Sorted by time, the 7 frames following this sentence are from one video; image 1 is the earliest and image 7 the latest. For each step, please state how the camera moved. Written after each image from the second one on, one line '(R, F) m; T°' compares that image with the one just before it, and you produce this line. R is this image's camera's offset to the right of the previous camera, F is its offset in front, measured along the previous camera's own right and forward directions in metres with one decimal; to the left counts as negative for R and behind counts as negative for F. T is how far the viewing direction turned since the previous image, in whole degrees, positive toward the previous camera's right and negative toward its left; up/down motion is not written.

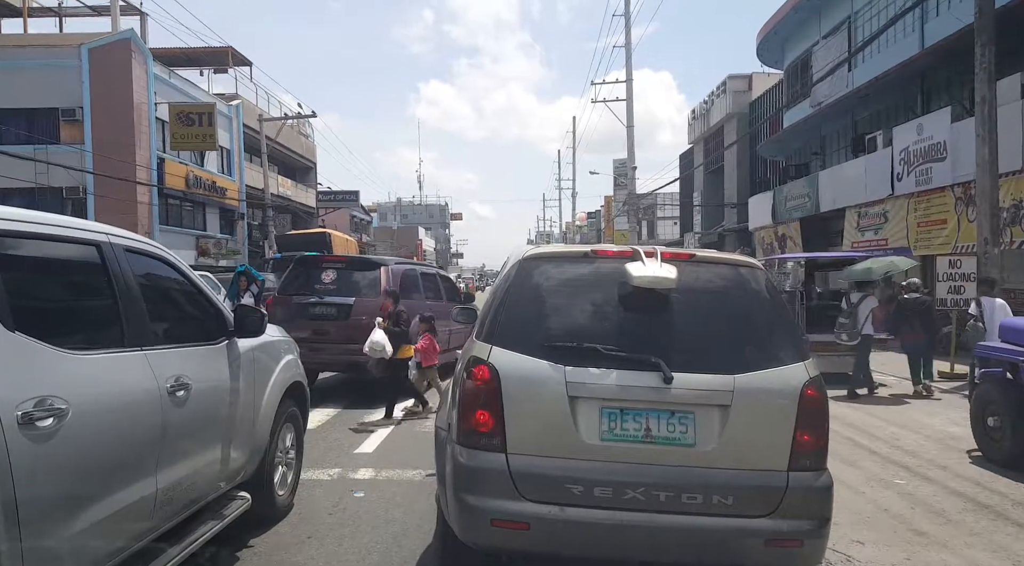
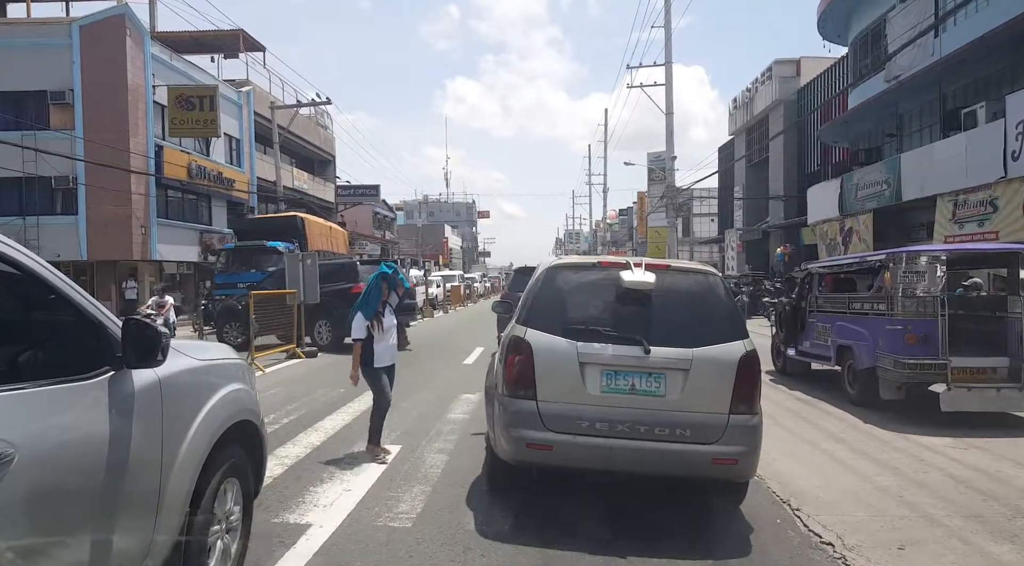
(0.0, +3.1) m; -2°
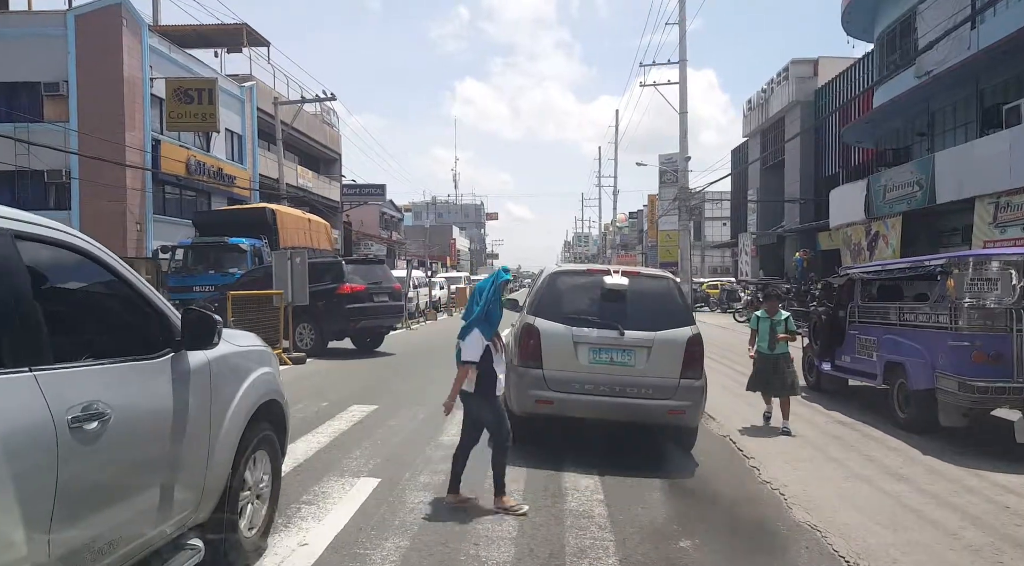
(0.0, +1.1) m; -1°
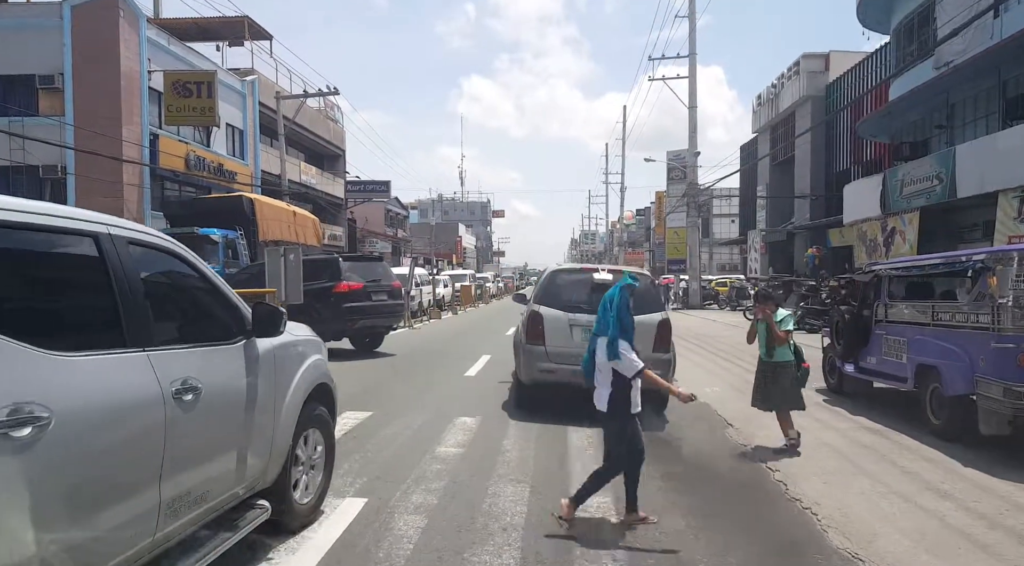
(0.0, +0.6) m; 0°
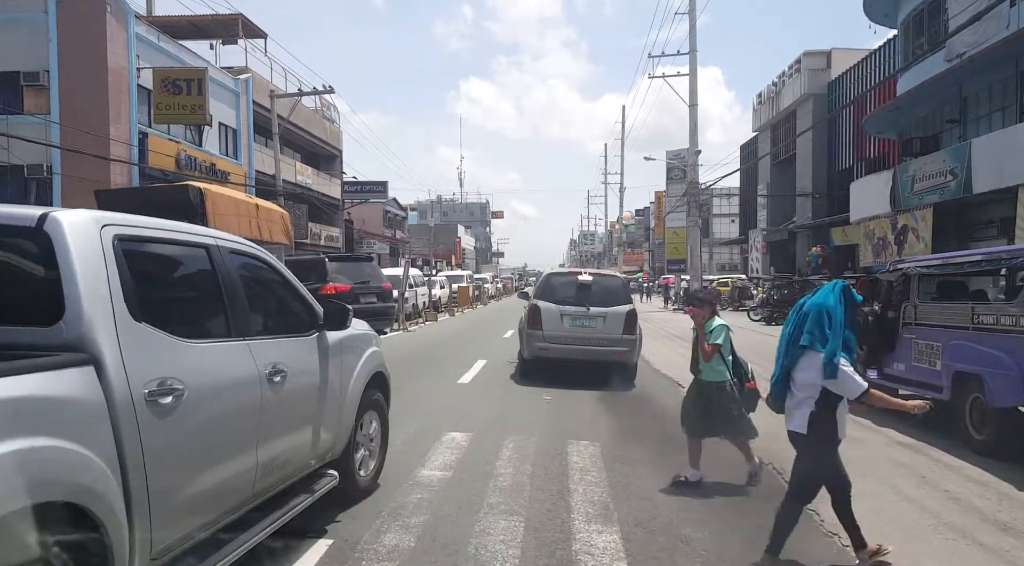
(0.0, +0.7) m; 0°
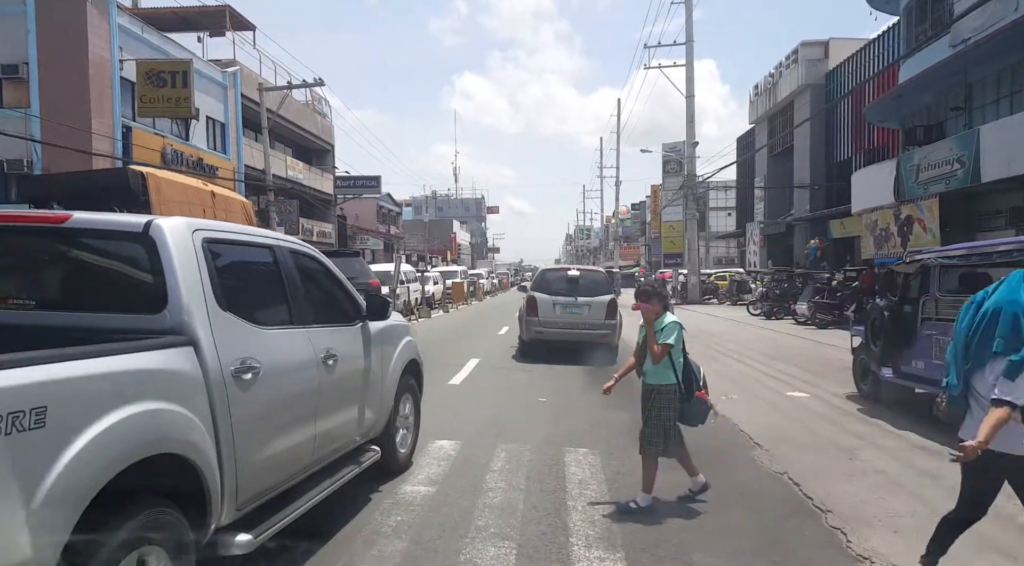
(+0.1, +0.6) m; 0°
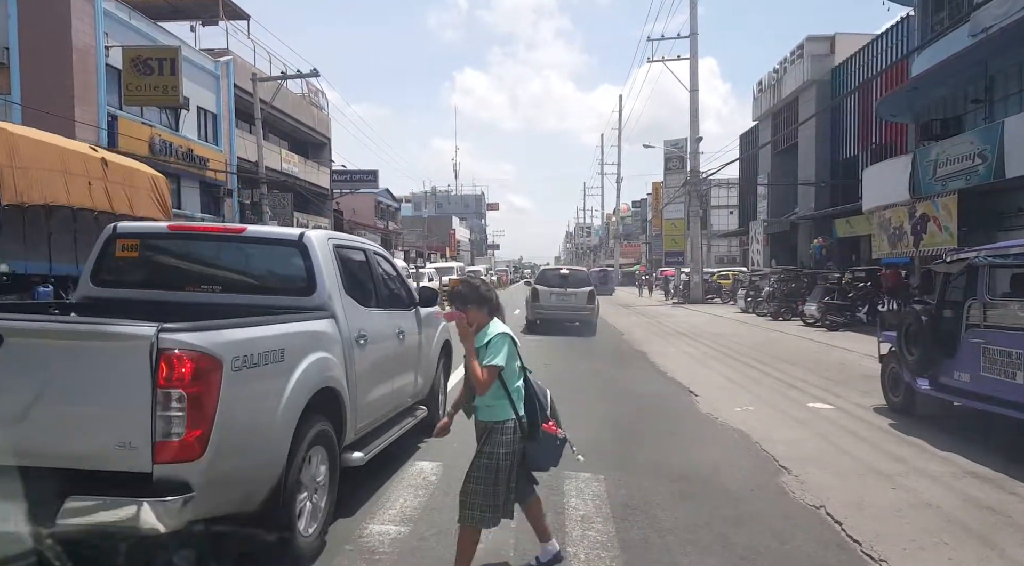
(0.0, +0.9) m; 0°
